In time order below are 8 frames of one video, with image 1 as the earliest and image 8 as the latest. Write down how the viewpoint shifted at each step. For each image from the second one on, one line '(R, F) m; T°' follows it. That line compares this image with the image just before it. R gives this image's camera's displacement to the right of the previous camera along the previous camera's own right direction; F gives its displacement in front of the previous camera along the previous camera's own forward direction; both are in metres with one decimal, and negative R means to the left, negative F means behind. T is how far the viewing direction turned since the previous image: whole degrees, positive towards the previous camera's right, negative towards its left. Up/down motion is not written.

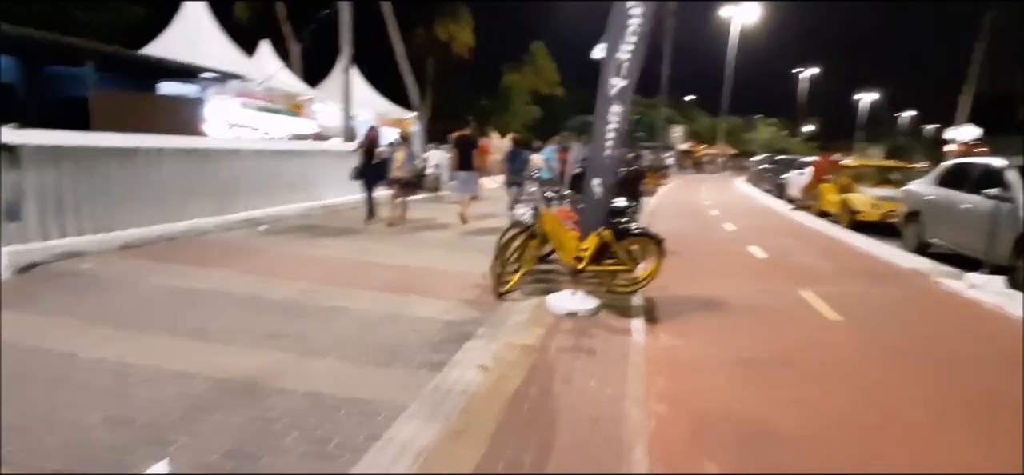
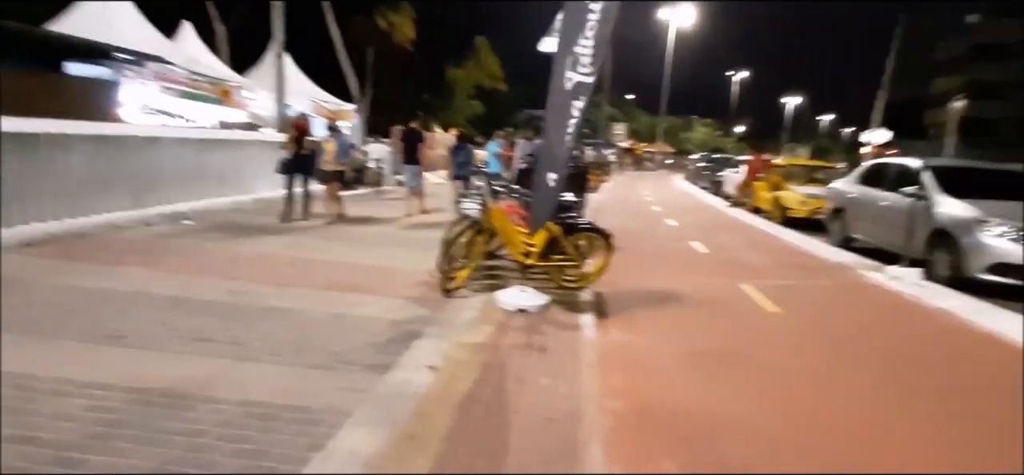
(-0.1, +0.2) m; +6°
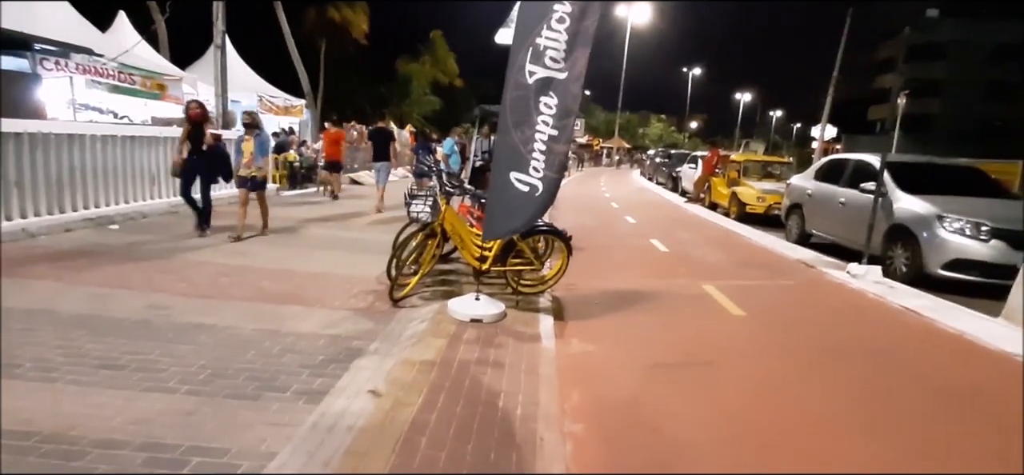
(+0.1, +0.4) m; +4°
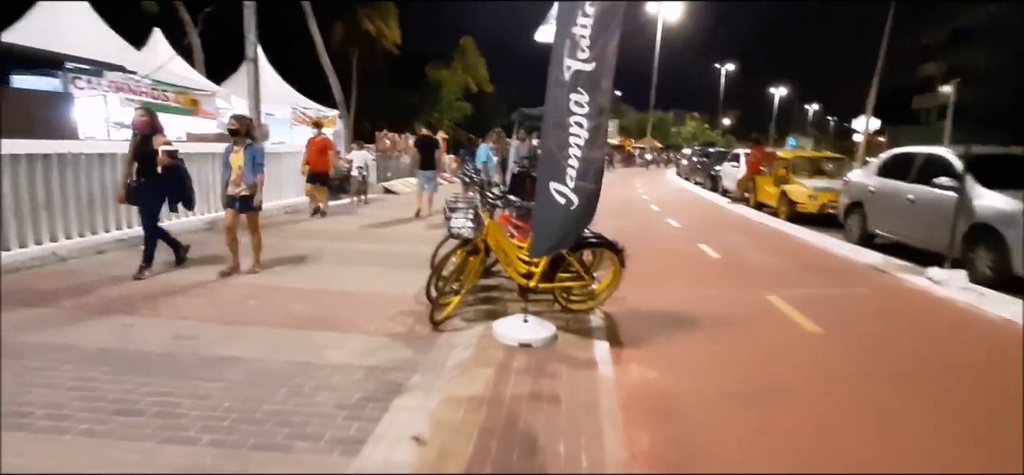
(-0.2, +0.6) m; -3°
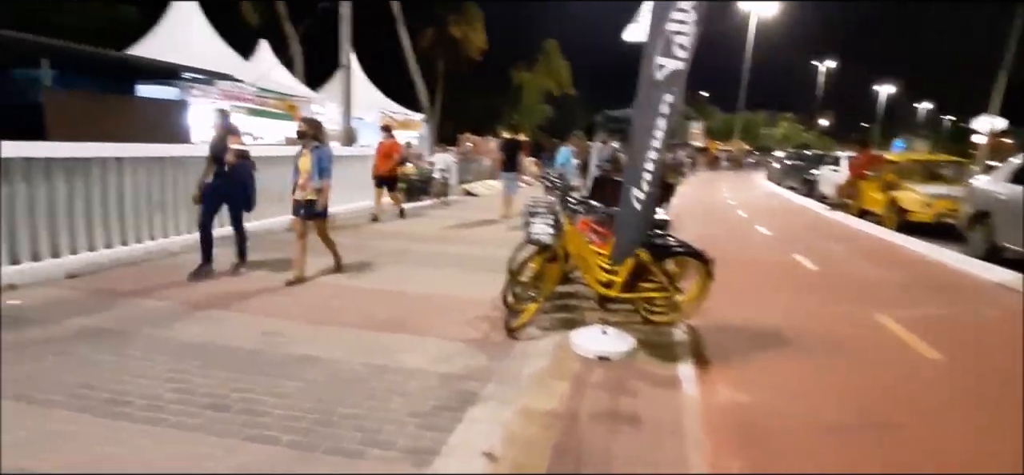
(0.0, +0.2) m; -8°
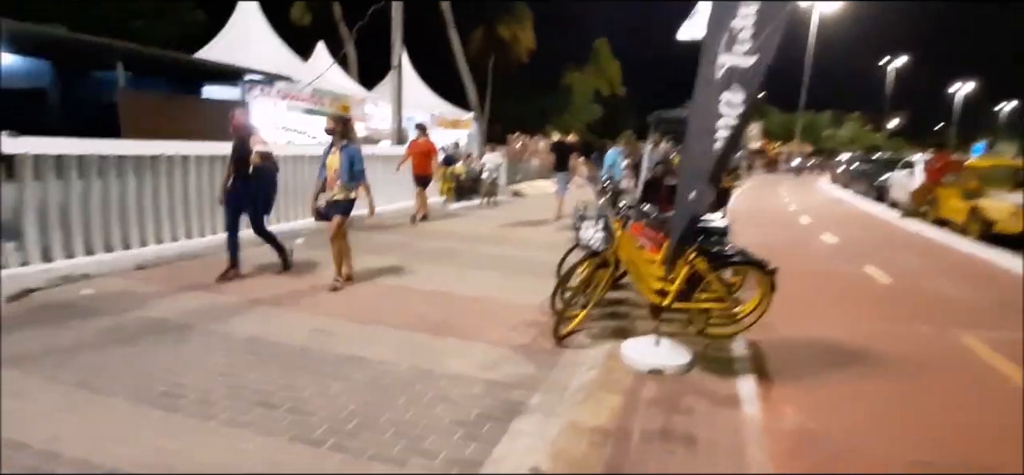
(0.0, +0.2) m; -5°
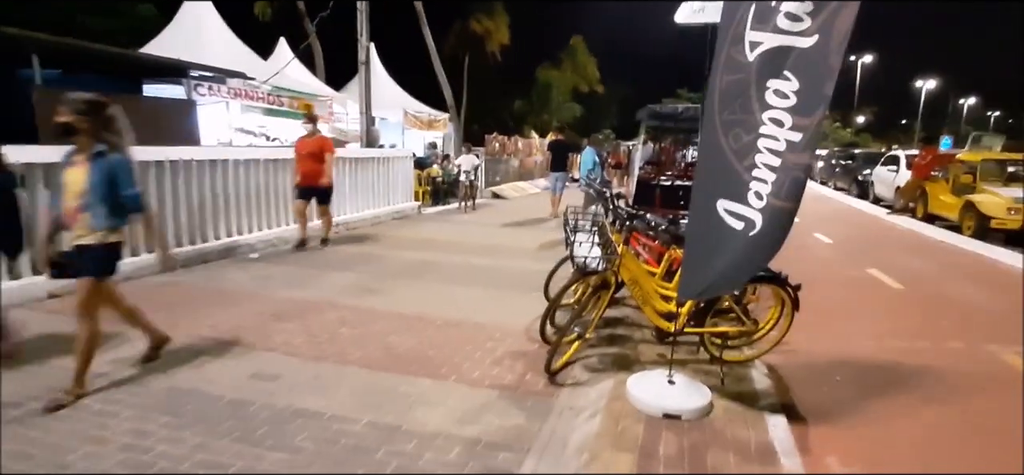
(0.0, +0.9) m; +2°
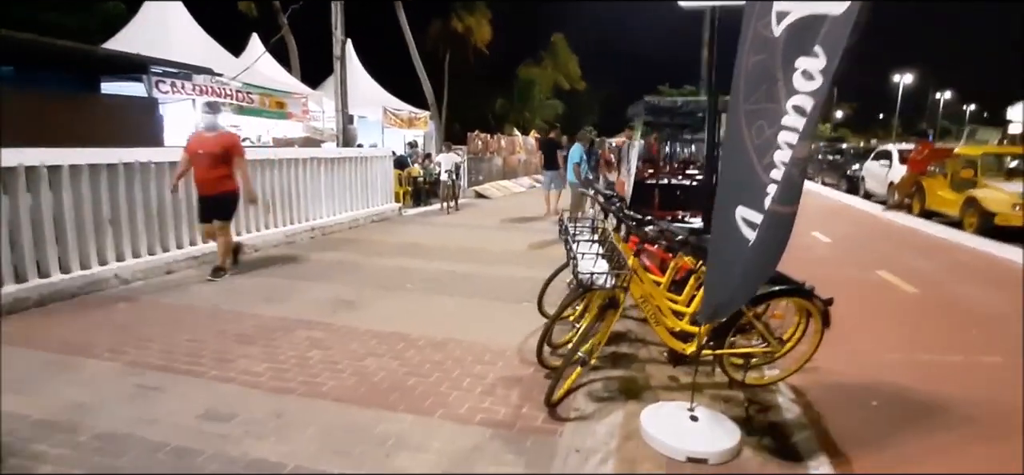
(-0.1, +0.7) m; +2°
